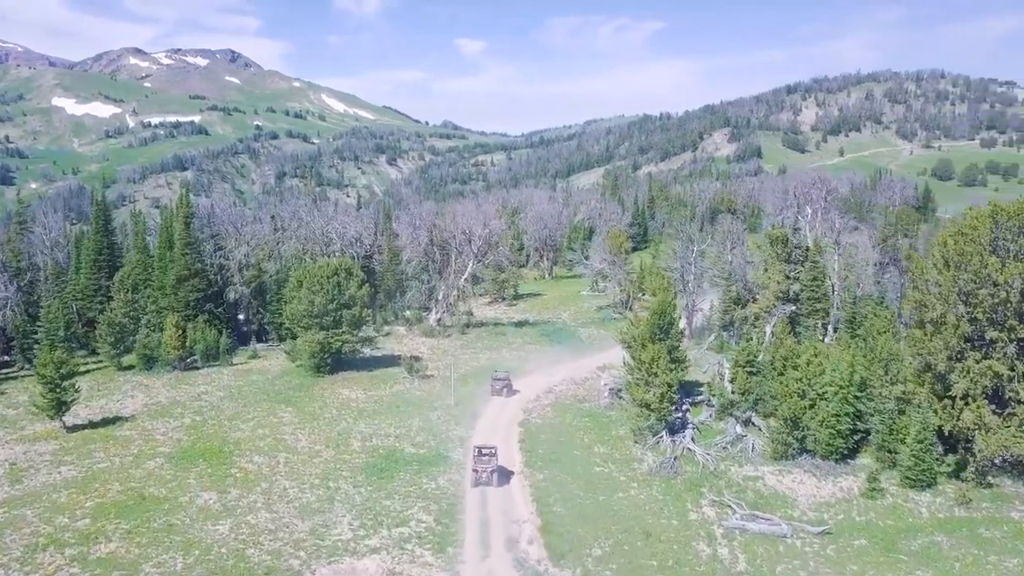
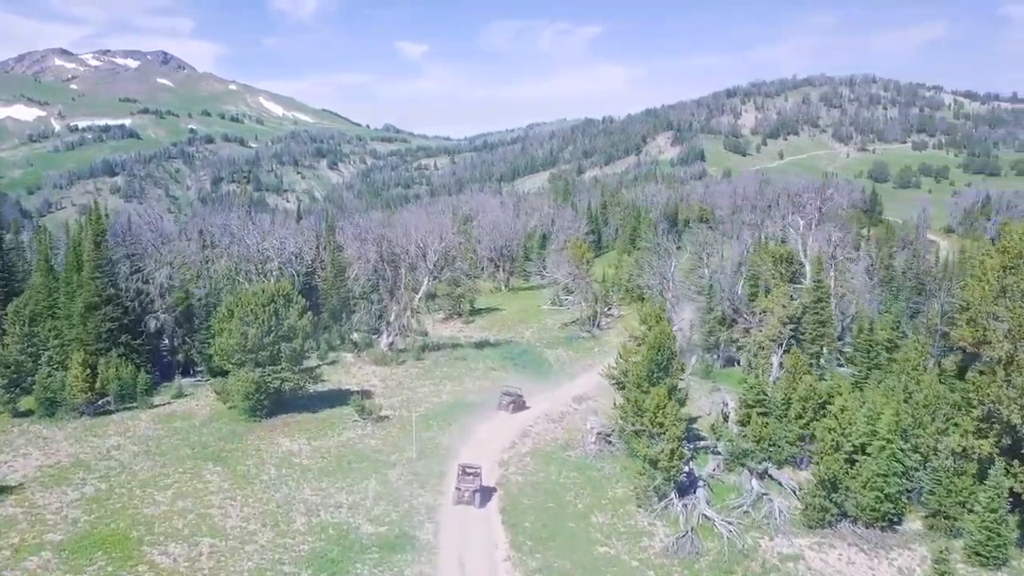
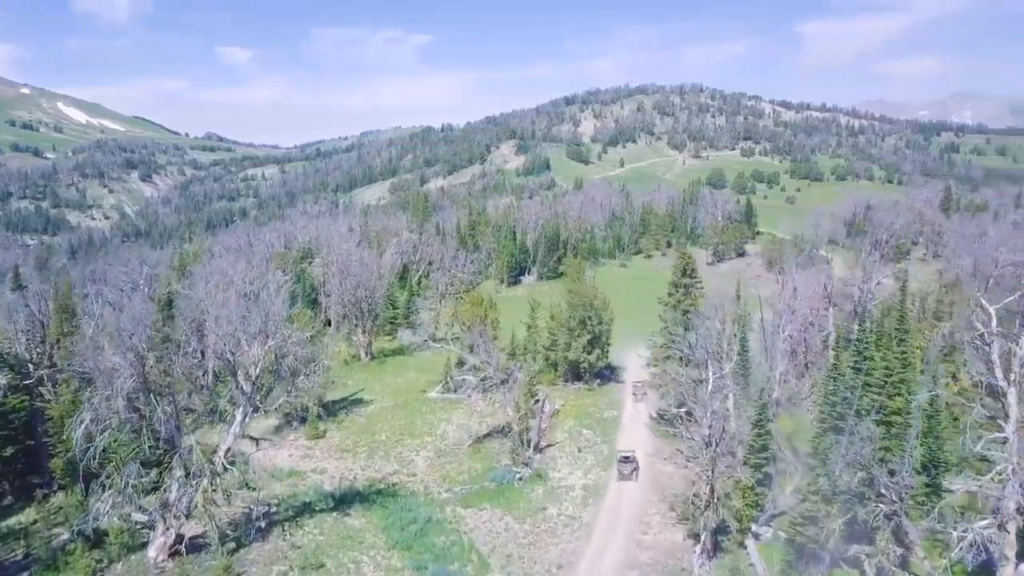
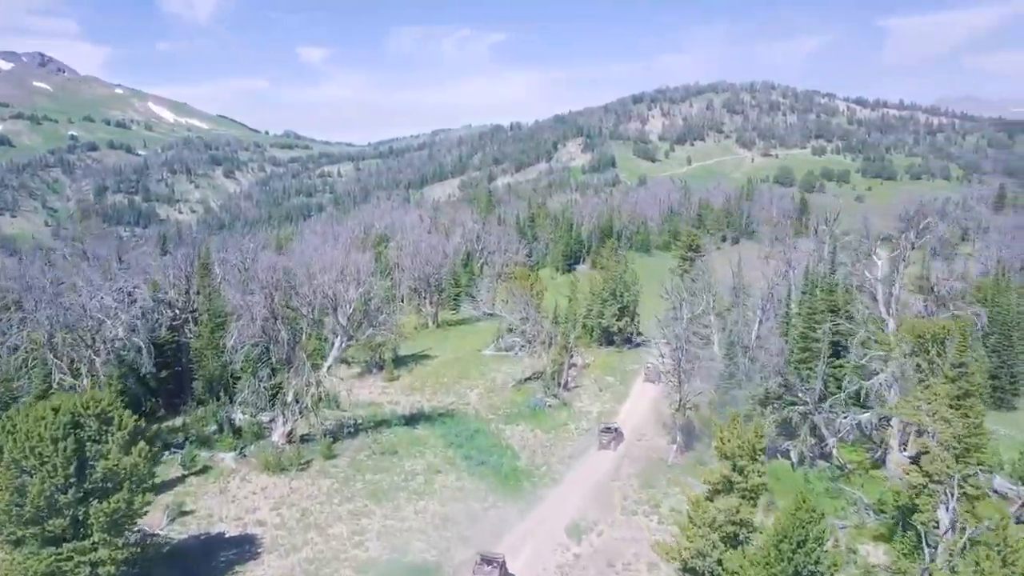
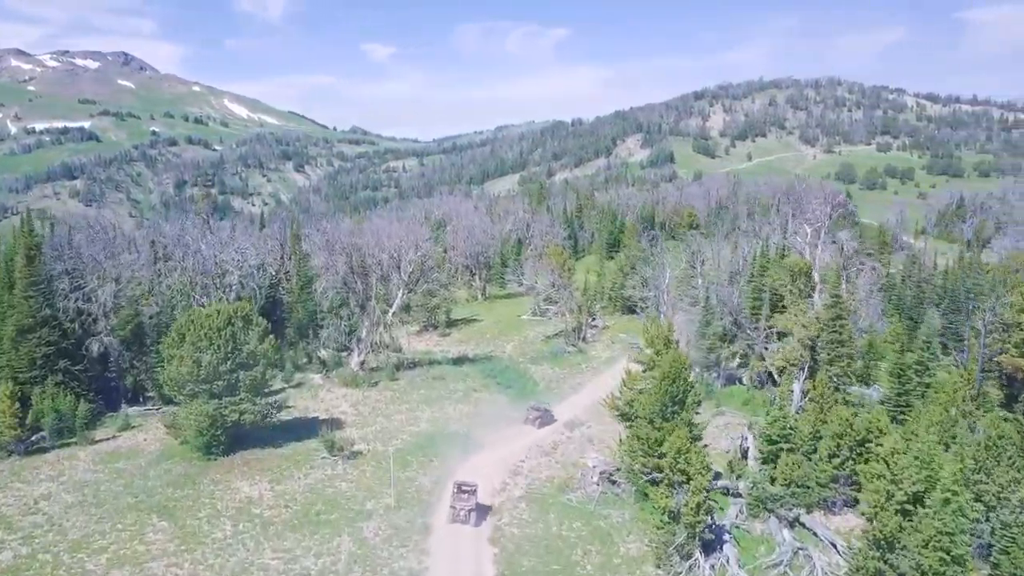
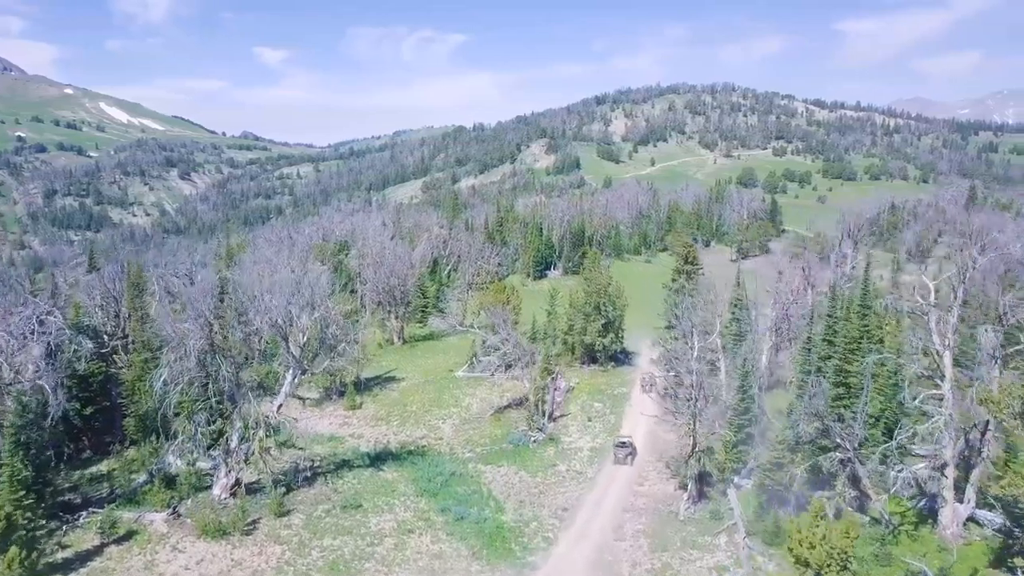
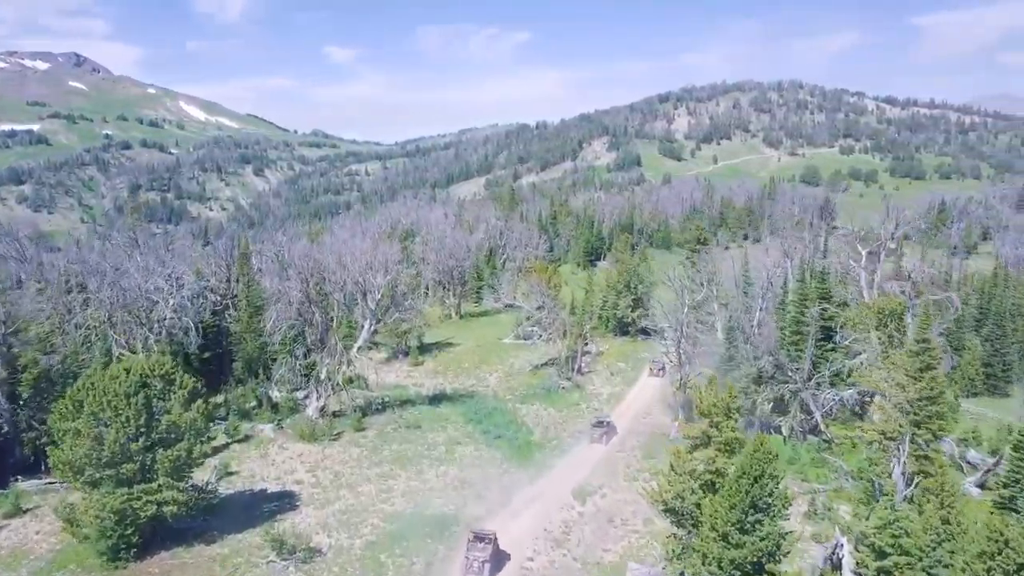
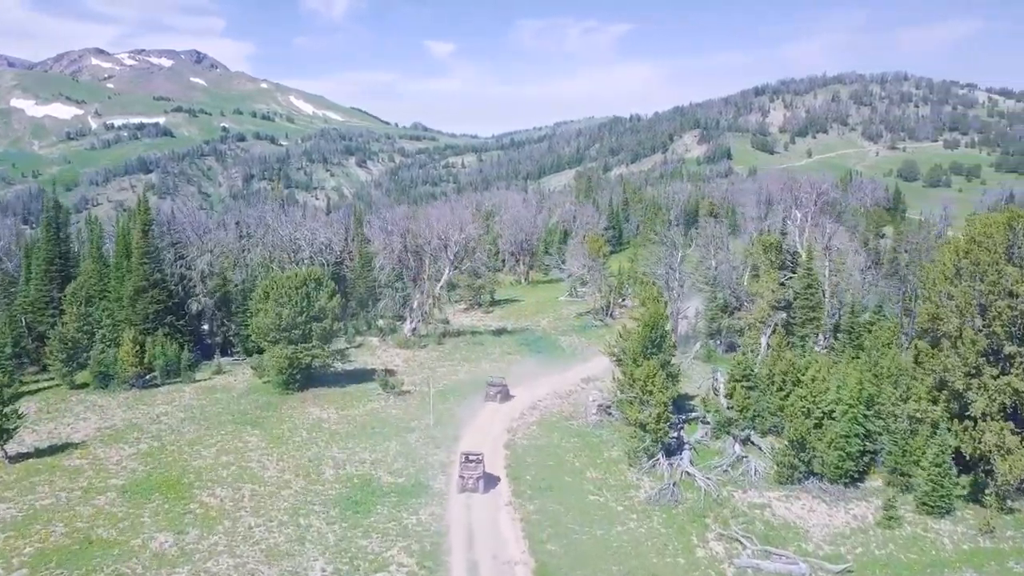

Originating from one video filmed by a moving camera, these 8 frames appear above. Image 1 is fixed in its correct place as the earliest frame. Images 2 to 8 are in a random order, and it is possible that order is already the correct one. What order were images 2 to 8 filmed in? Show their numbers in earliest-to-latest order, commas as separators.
8, 2, 5, 7, 4, 6, 3
